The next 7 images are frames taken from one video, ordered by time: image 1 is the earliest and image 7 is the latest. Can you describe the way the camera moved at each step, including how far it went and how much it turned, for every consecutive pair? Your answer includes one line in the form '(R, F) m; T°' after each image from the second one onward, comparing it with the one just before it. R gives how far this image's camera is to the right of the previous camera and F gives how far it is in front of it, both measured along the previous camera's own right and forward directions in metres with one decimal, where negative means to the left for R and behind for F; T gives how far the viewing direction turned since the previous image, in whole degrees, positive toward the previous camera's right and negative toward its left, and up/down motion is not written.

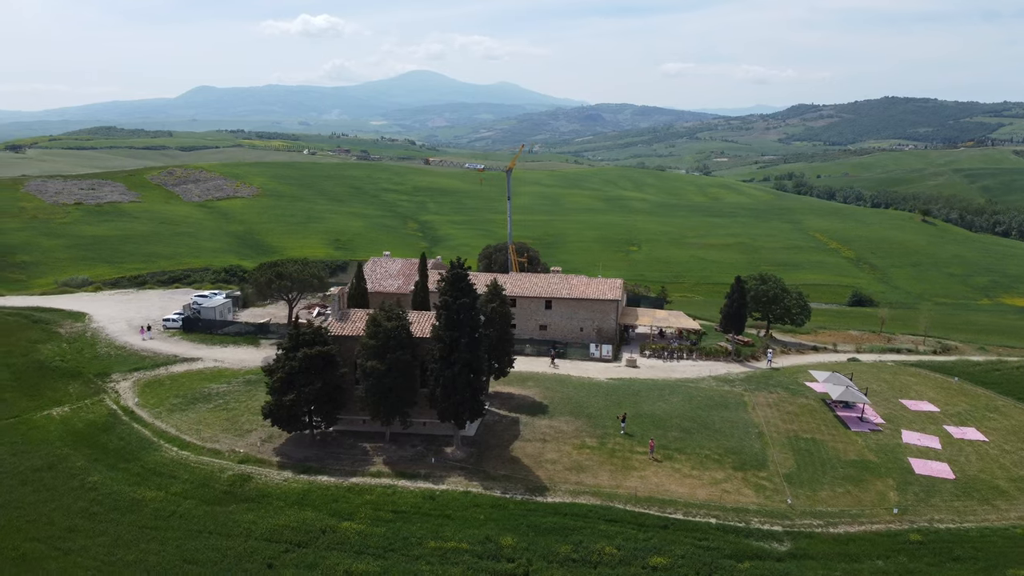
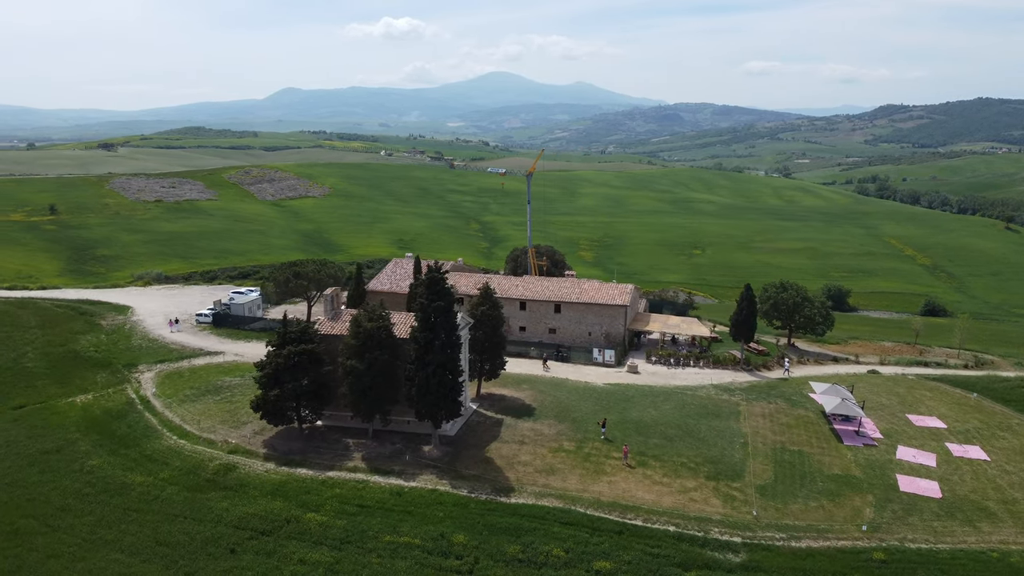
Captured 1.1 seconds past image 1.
(+4.2, -0.5) m; -5°
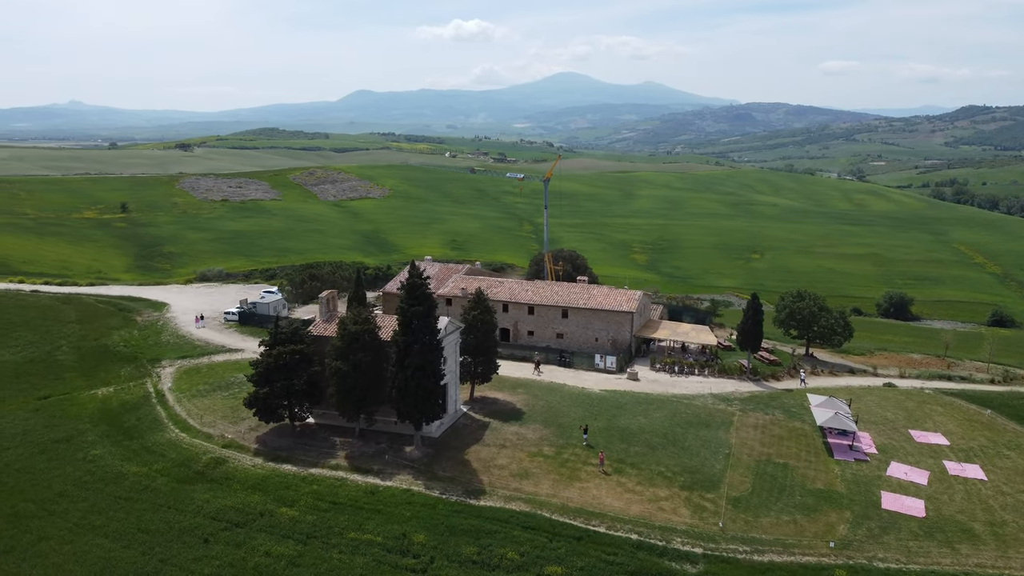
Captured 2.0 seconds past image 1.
(+3.7, -0.5) m; -5°
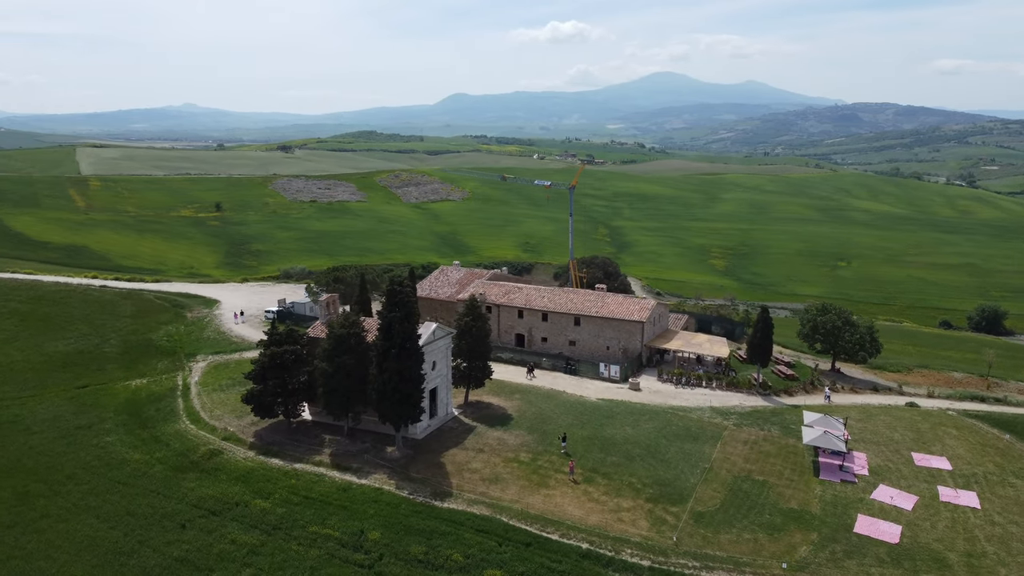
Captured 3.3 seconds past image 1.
(+5.2, -0.6) m; -7°
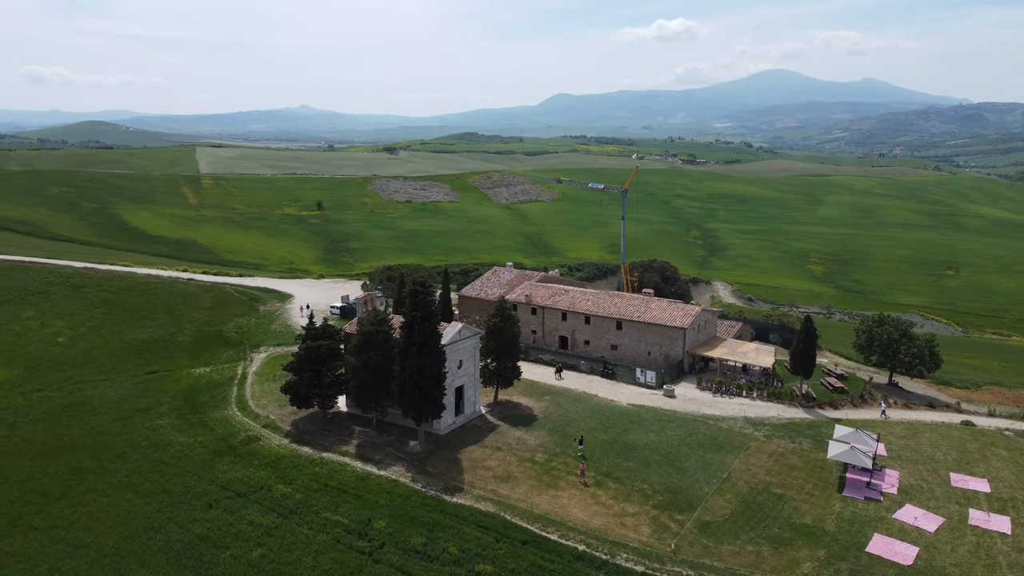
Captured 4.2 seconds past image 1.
(+3.8, -0.5) m; -7°
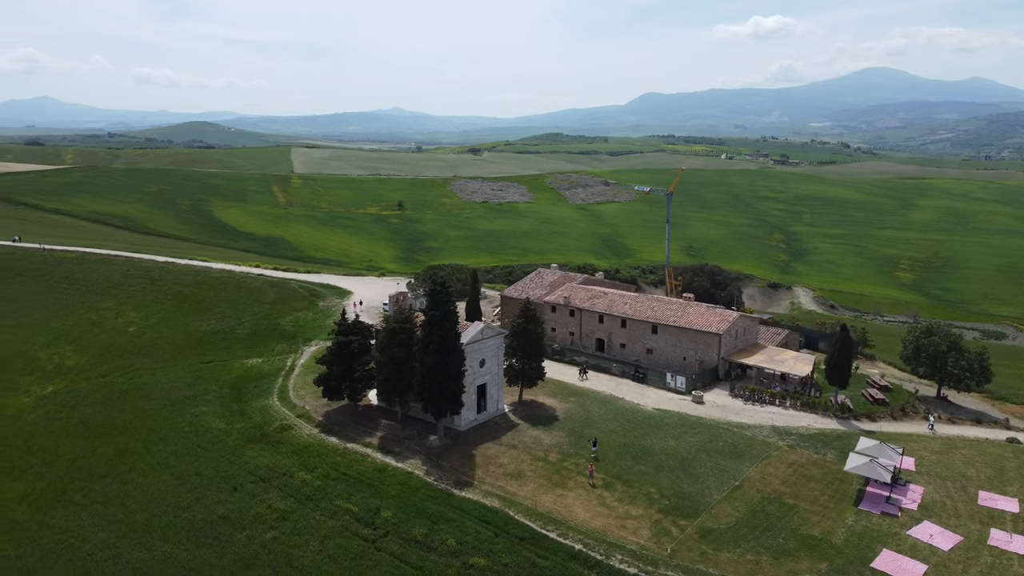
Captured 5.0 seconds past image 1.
(+3.3, -0.6) m; -6°
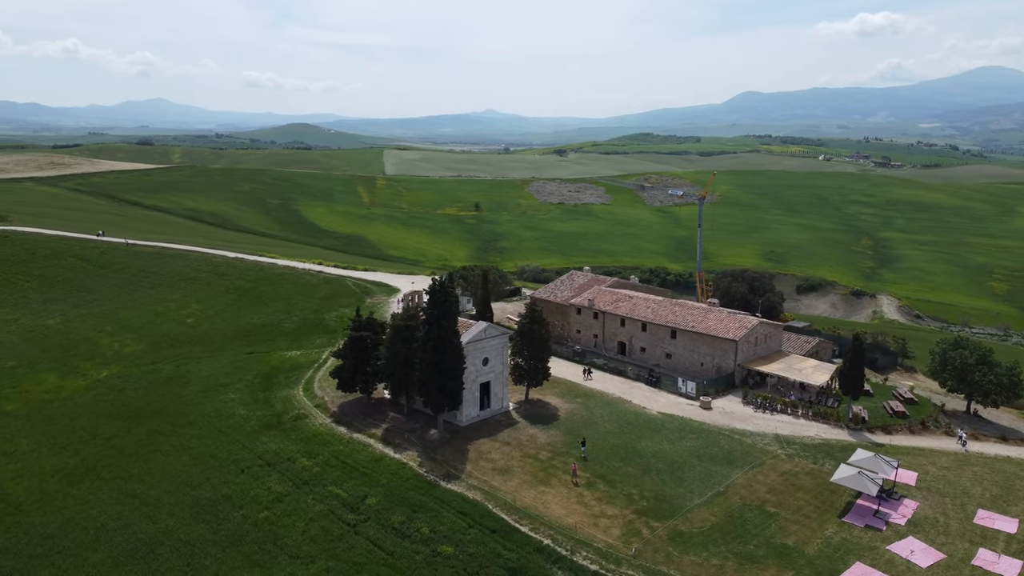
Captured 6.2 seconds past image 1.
(+4.7, -0.8) m; -7°
